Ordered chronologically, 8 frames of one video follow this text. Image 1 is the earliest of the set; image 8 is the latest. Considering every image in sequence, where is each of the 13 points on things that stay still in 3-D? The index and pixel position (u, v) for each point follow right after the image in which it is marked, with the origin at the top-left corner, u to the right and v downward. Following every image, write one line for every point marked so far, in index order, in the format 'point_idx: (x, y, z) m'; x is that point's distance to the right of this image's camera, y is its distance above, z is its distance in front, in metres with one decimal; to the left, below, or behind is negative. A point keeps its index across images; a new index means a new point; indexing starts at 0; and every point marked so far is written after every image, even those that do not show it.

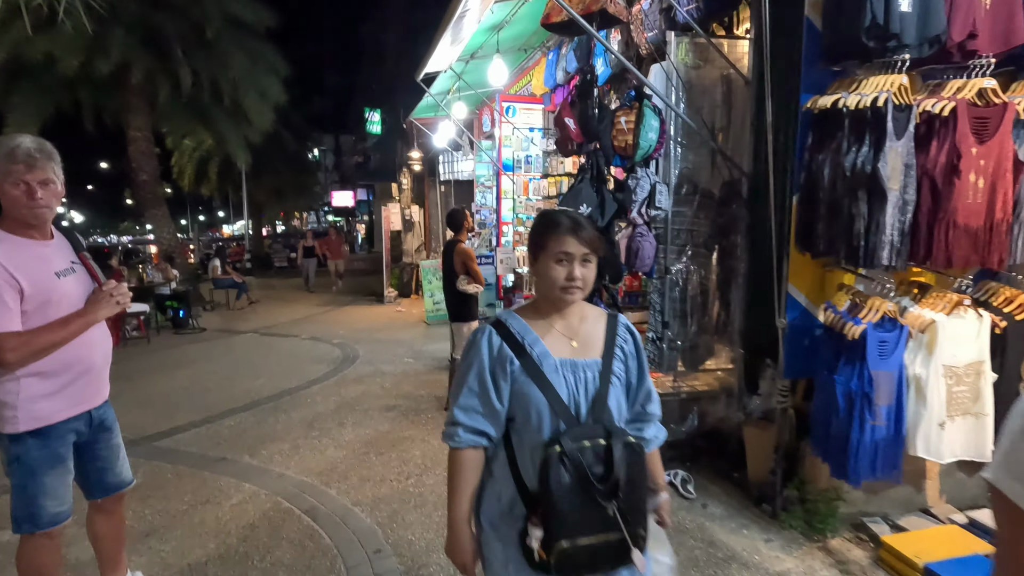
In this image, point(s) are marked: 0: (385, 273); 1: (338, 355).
0: (-3.6, +0.4, +15.3) m
1: (-2.9, -1.1, +8.8) m
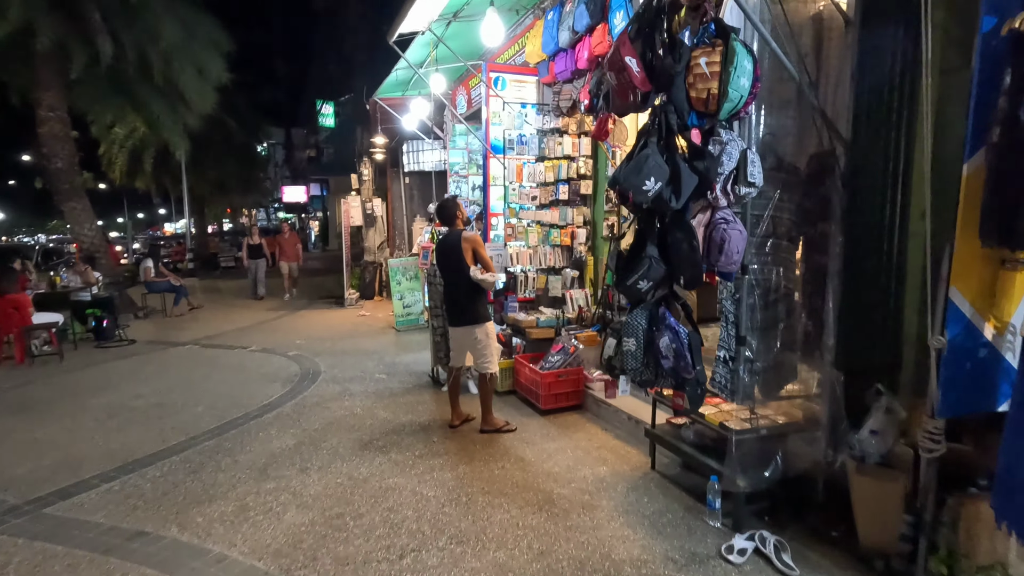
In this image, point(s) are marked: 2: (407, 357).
0: (-4.3, +0.4, +13.9) m
1: (-3.0, -1.2, +7.5) m
2: (-1.6, -1.0, +8.0) m
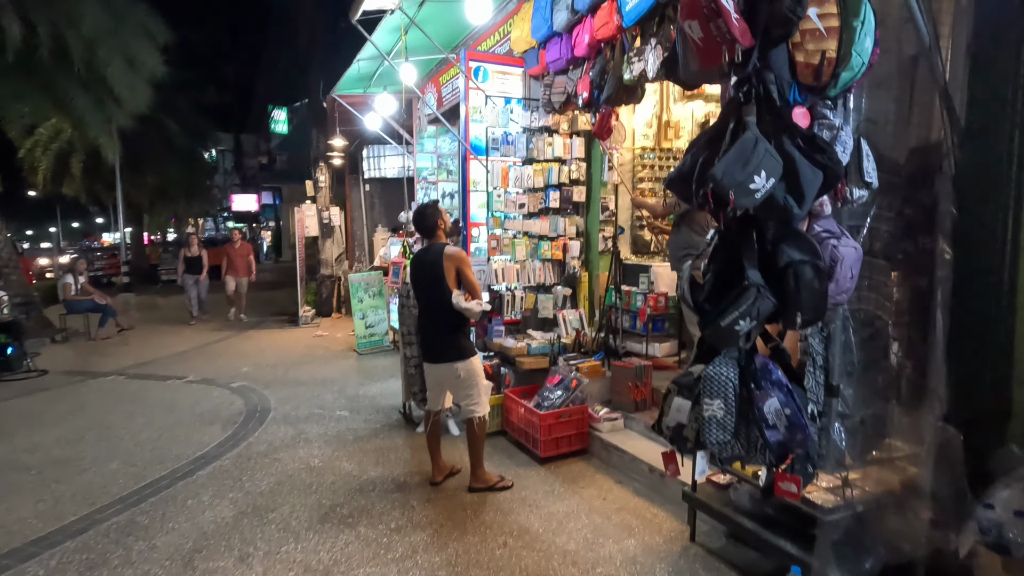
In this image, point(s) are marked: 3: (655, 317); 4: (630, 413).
0: (-5.0, 0.0, +12.7) m
1: (-3.3, -1.4, +6.4) m
2: (-1.8, -1.3, +7.0) m
3: (+1.4, -0.3, +5.2) m
4: (+1.1, -1.1, +4.8) m
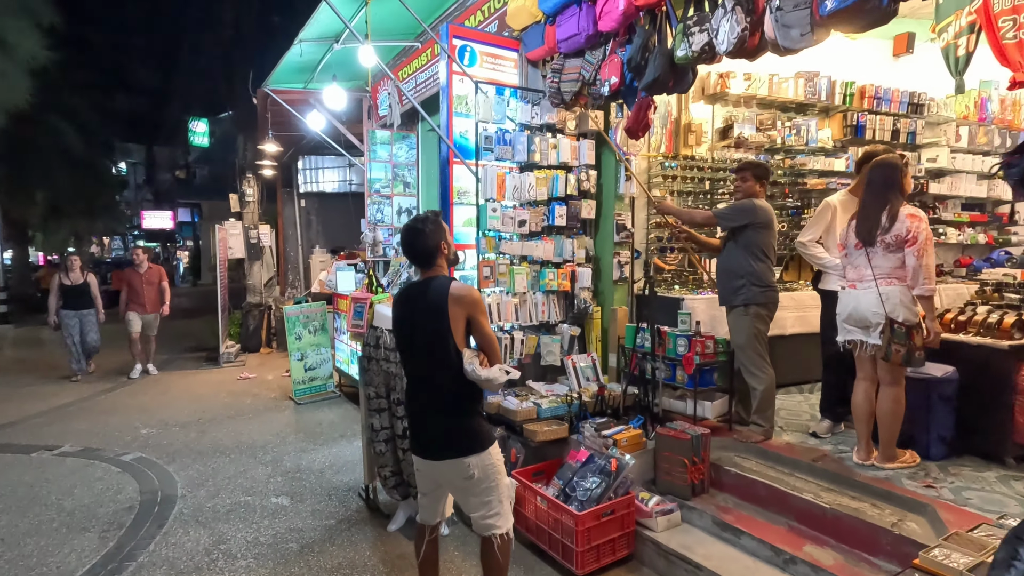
0: (-5.8, -0.6, +10.8) m
1: (-3.3, -1.8, +4.6) m
2: (-2.0, -1.7, +5.4) m
3: (+1.4, -0.6, +4.0) m
4: (+1.2, -1.4, +3.6) m
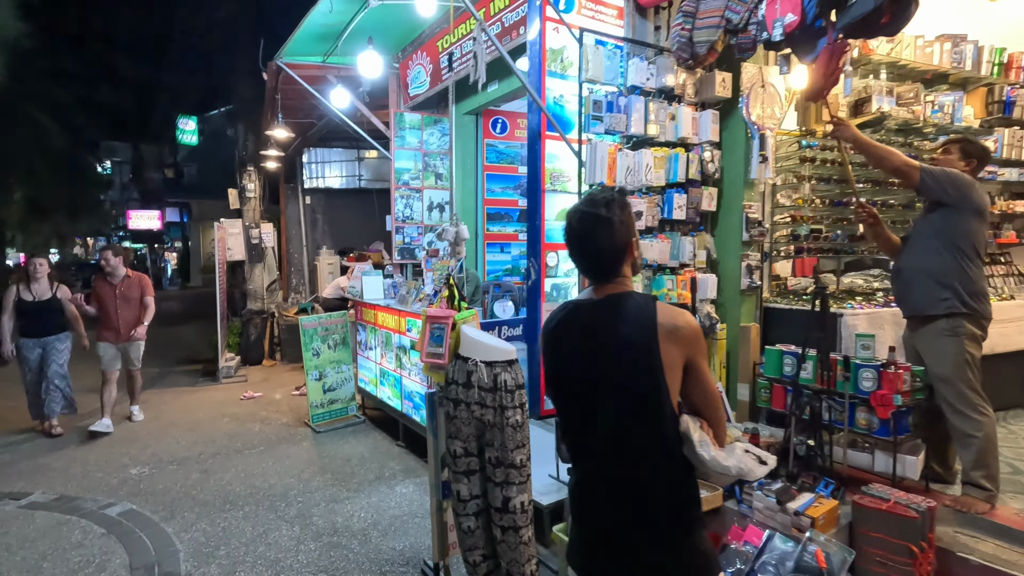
0: (-5.2, -0.8, +9.6) m
1: (-2.6, -1.9, +3.5) m
2: (-1.3, -1.8, +4.4) m
3: (+2.1, -0.7, +3.0) m
4: (+1.9, -1.5, +2.5) m
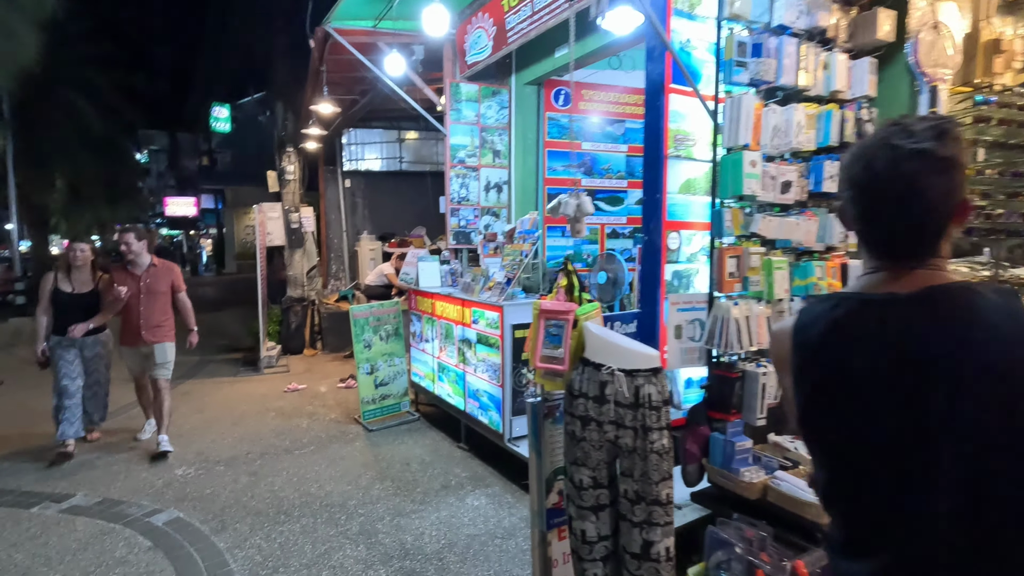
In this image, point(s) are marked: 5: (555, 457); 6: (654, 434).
0: (-4.3, -0.5, +9.2) m
1: (-2.0, -1.8, +3.1) m
2: (-0.6, -1.7, +3.8) m
3: (+2.7, -0.6, +2.3) m
4: (+2.4, -1.5, +1.9) m
5: (+0.2, -0.8, +2.7) m
6: (+0.6, -0.6, +2.1) m
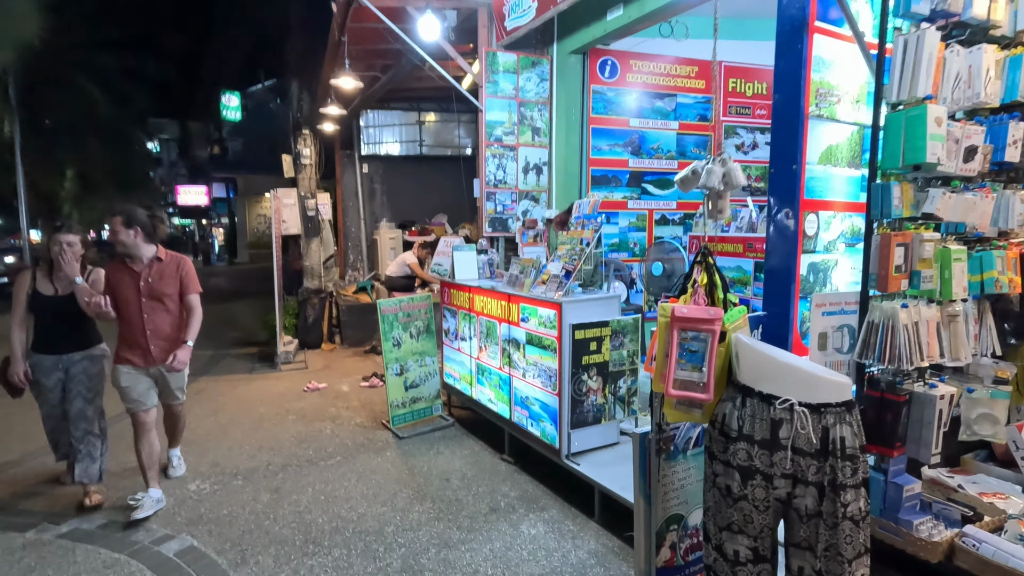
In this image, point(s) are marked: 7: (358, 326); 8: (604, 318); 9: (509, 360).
0: (-3.8, -0.4, +8.7) m
1: (-1.6, -1.8, +2.5) m
2: (-0.2, -1.7, +3.3) m
3: (+3.1, -0.6, +1.7) m
4: (+2.8, -1.5, +1.3) m
5: (+0.6, -0.8, +2.1) m
6: (+0.9, -0.6, +1.5) m
7: (-2.7, -0.7, +9.4) m
8: (+0.7, -0.2, +4.0) m
9: (0.0, -0.6, +4.5) m
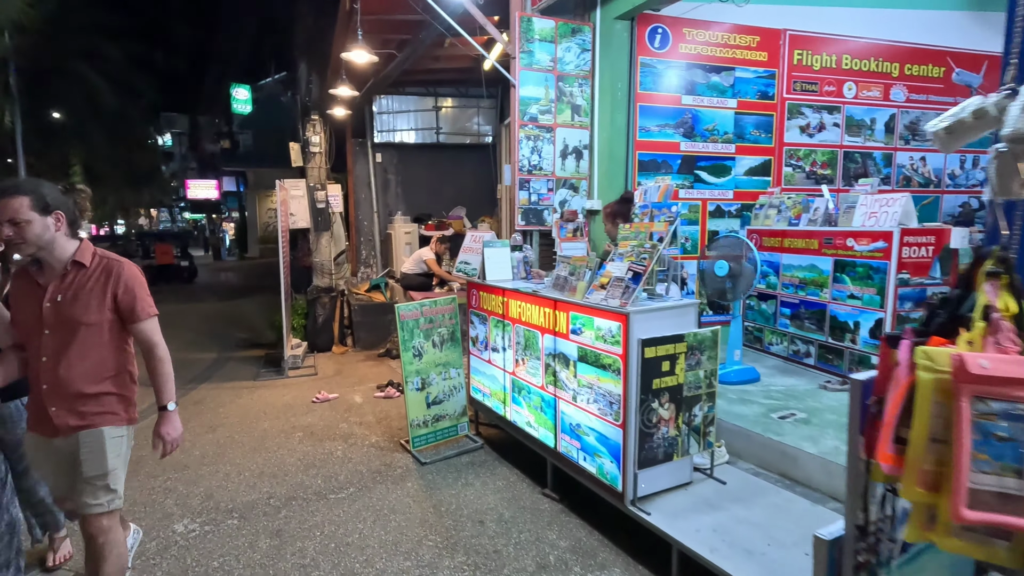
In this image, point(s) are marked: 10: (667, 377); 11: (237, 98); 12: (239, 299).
0: (-3.4, -0.4, +8.0) m
1: (-1.3, -1.8, +1.8) m
2: (+0.1, -1.7, +2.6) m
3: (+3.4, -0.7, +0.9) m
4: (+3.1, -1.5, +0.5) m
5: (+0.9, -0.9, +1.3) m
6: (+1.2, -0.6, +0.7) m
7: (-2.3, -0.6, +8.7) m
8: (+1.0, -0.3, +3.2) m
9: (+0.3, -0.6, +3.8) m
10: (+0.9, -0.5, +3.2) m
11: (-8.6, +6.4, +17.0) m
12: (-7.5, -0.3, +14.7) m
